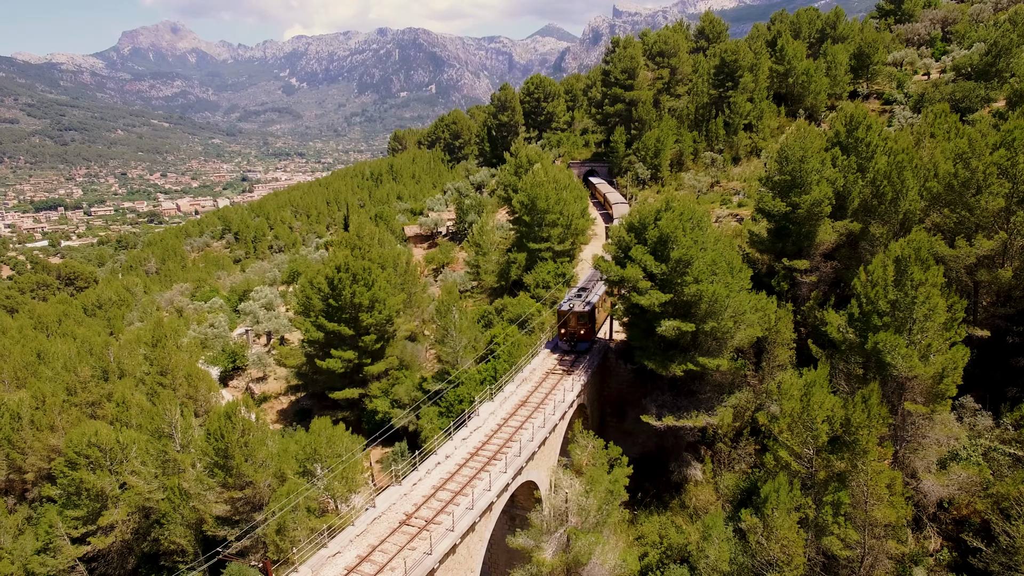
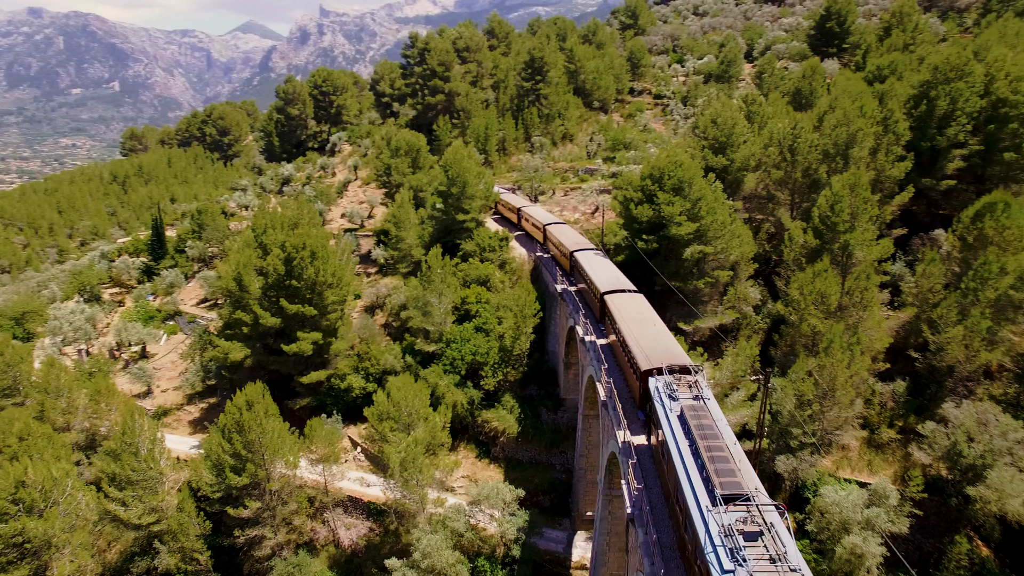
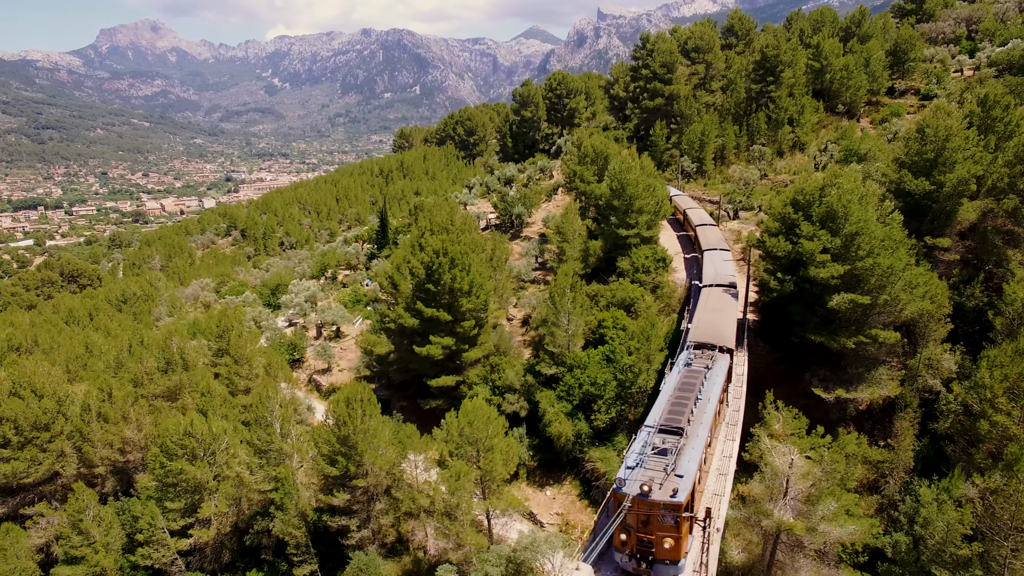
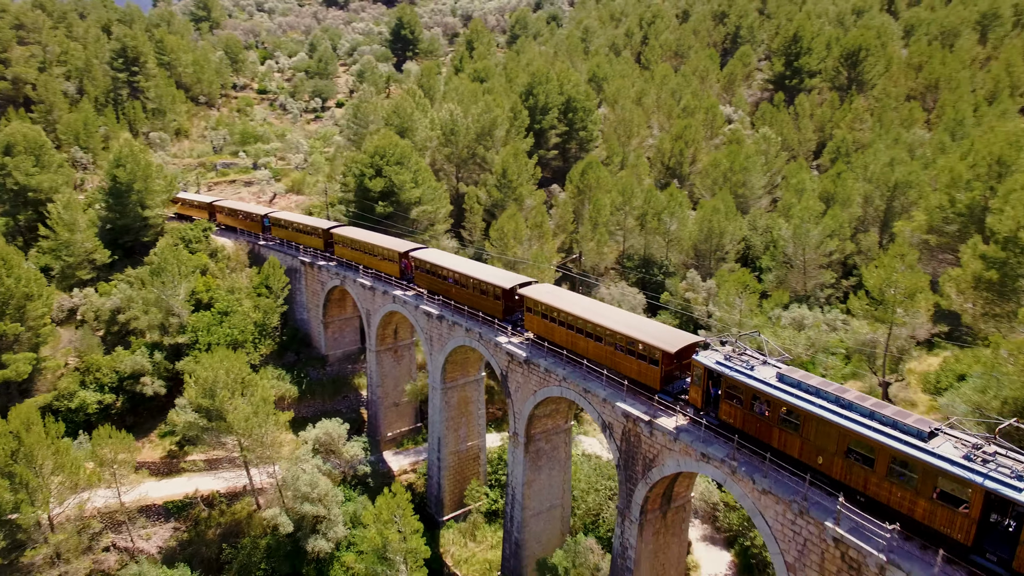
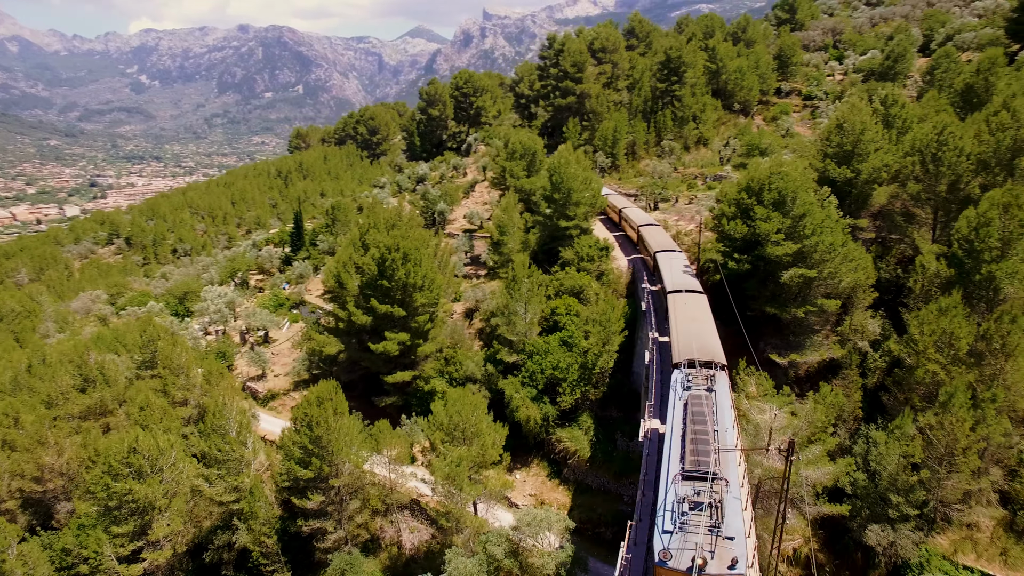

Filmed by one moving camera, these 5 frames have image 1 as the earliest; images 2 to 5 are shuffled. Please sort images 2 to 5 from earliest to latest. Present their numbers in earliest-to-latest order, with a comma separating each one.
3, 5, 2, 4
